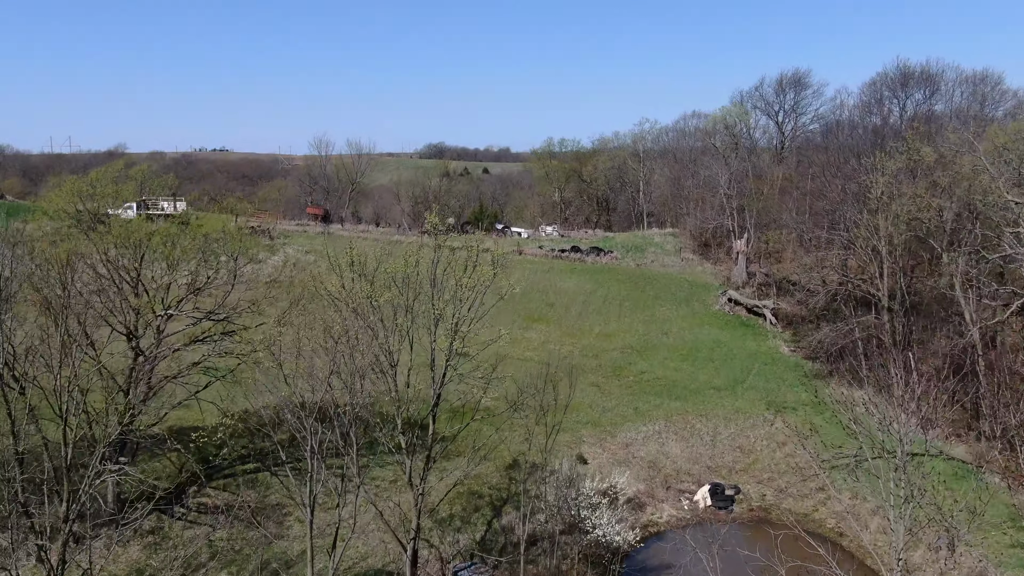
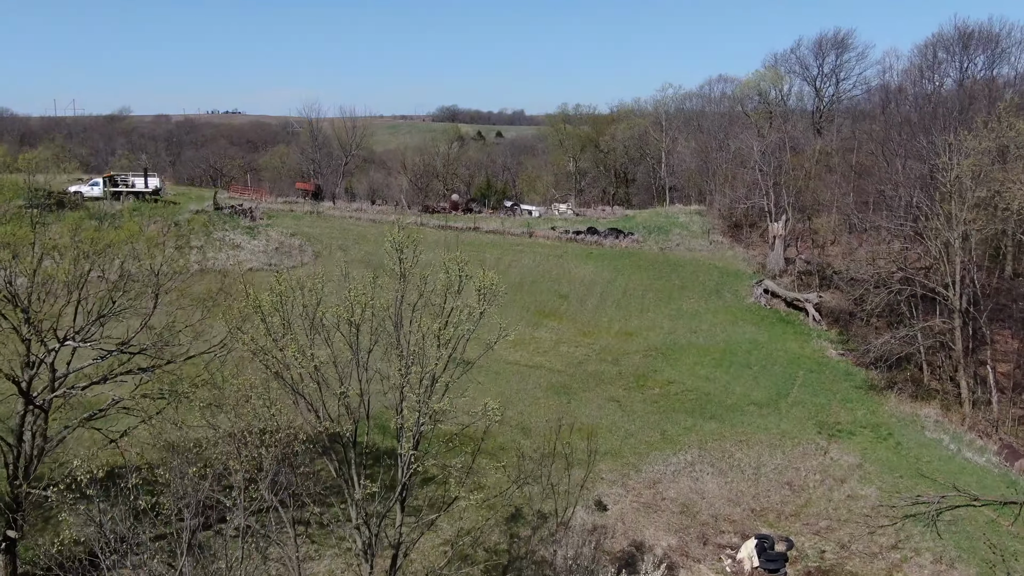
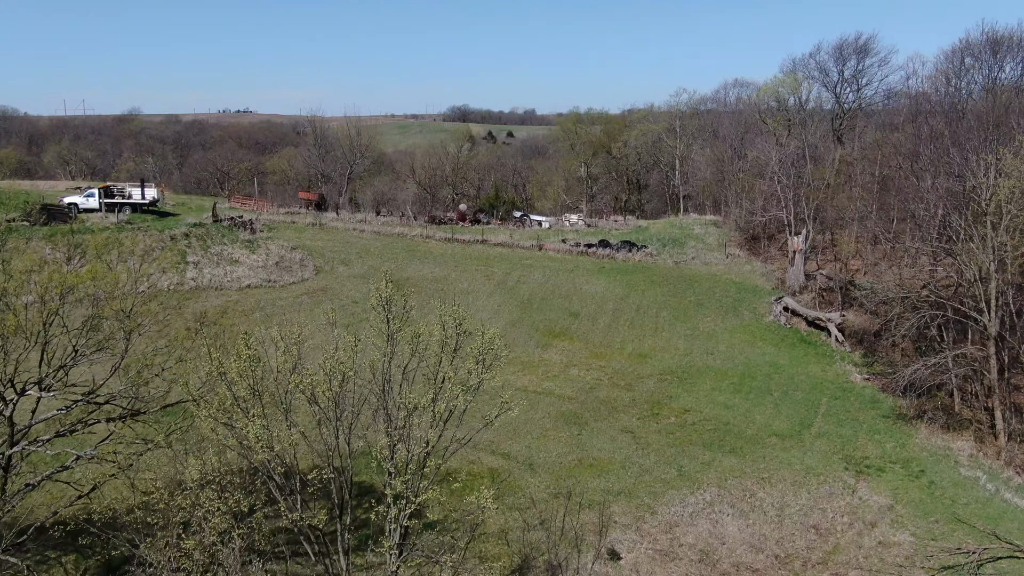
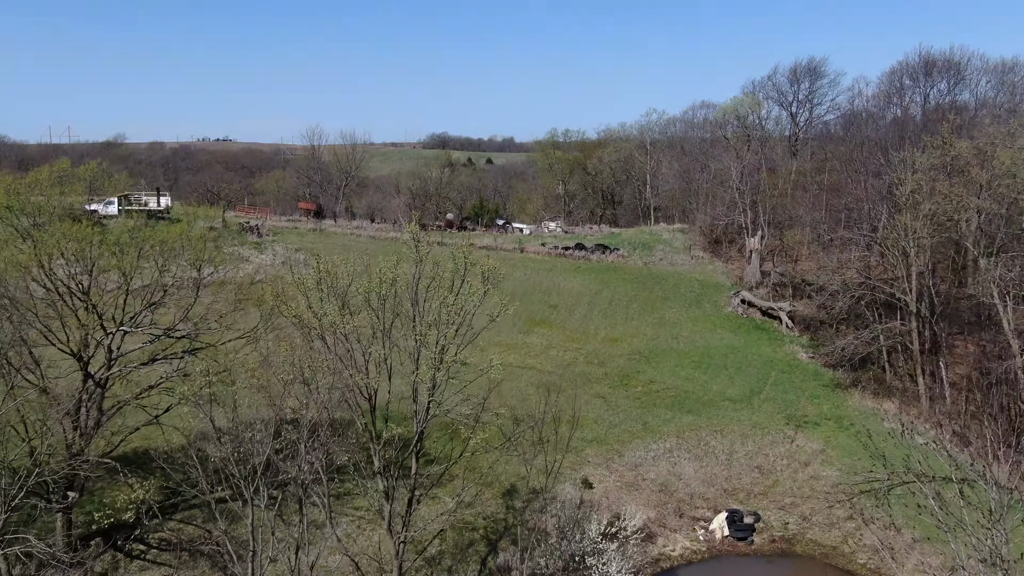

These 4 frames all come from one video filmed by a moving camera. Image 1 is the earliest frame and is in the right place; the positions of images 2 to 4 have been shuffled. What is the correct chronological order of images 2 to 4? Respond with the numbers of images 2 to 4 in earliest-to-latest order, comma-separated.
4, 2, 3
